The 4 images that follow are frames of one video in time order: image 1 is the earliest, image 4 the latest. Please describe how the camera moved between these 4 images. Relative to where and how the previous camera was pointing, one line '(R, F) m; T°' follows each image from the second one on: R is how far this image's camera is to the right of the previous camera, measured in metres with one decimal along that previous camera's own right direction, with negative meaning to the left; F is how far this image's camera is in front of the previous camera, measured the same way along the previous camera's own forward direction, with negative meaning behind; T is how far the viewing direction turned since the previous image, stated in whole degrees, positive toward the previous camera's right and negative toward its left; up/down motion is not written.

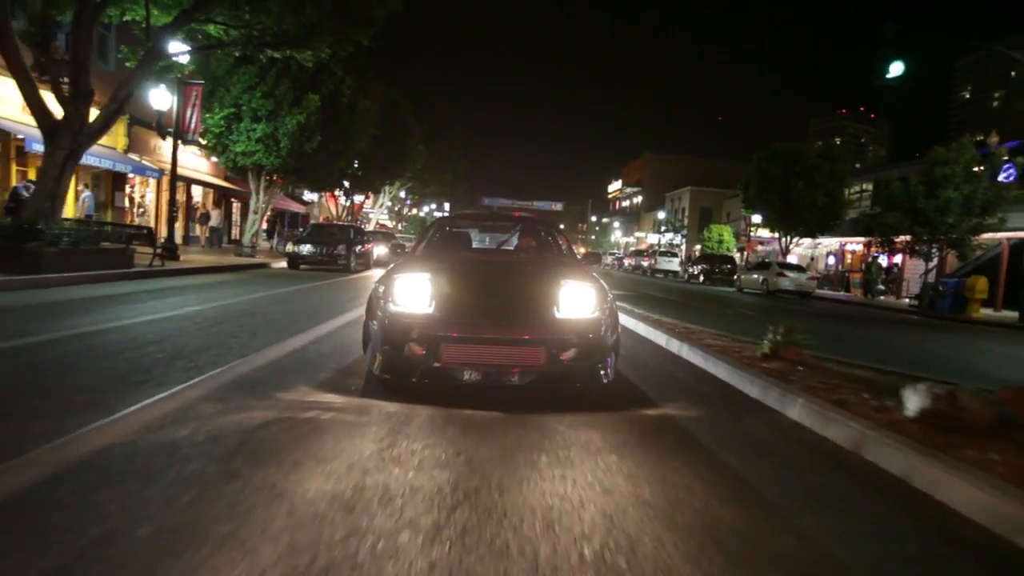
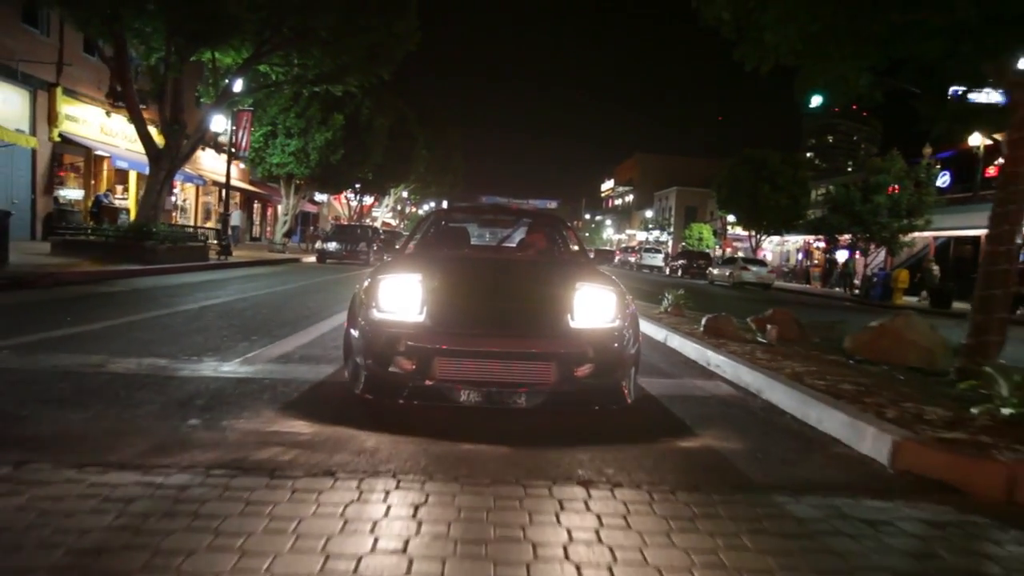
(+0.1, -4.9) m; 0°
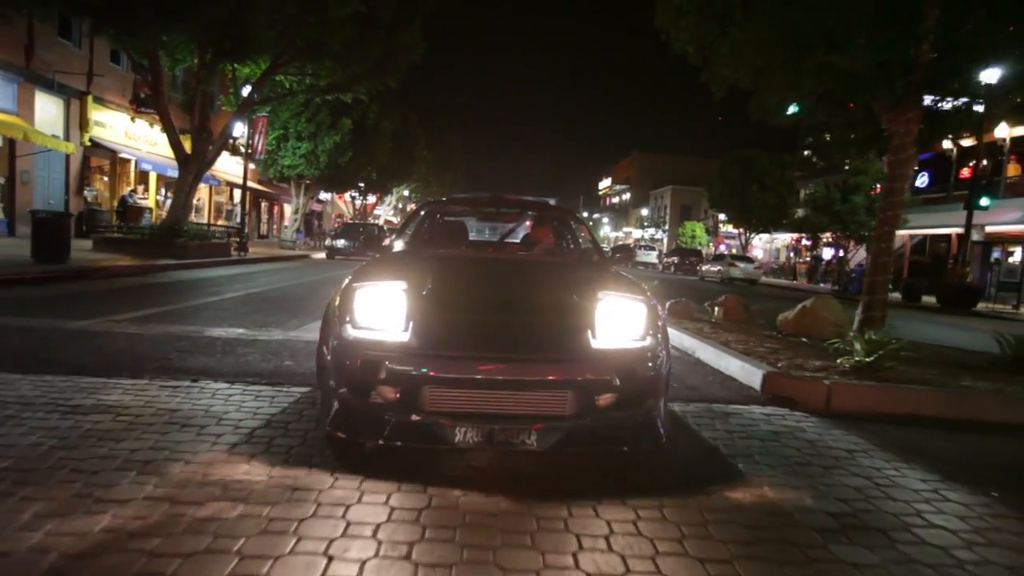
(0.0, -2.0) m; 0°
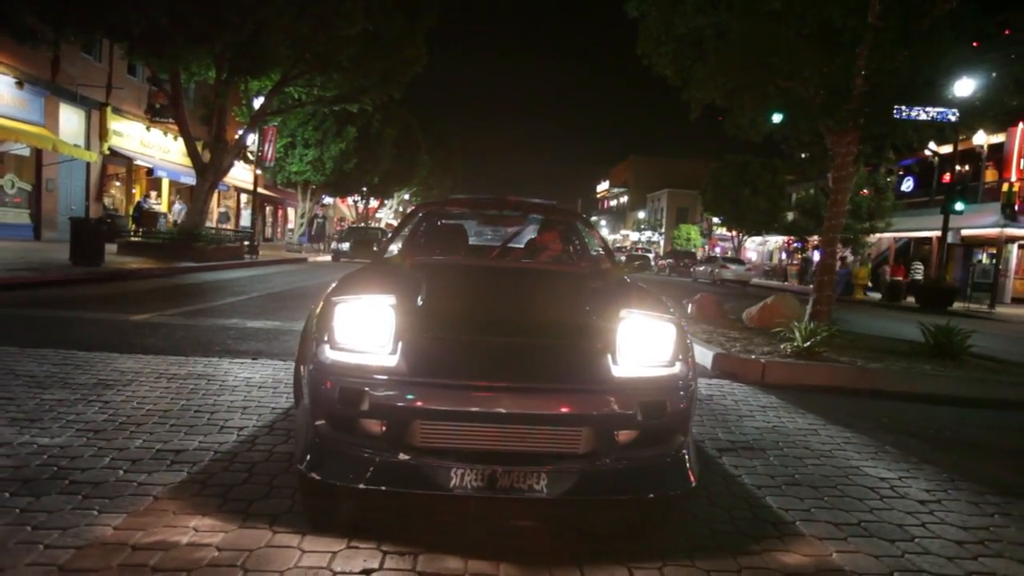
(0.0, -1.4) m; 0°
